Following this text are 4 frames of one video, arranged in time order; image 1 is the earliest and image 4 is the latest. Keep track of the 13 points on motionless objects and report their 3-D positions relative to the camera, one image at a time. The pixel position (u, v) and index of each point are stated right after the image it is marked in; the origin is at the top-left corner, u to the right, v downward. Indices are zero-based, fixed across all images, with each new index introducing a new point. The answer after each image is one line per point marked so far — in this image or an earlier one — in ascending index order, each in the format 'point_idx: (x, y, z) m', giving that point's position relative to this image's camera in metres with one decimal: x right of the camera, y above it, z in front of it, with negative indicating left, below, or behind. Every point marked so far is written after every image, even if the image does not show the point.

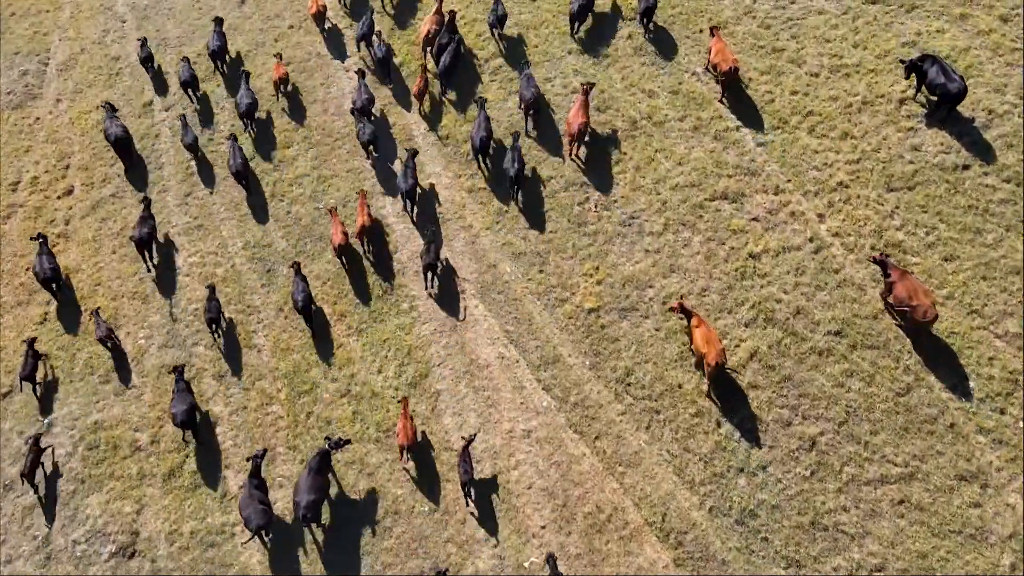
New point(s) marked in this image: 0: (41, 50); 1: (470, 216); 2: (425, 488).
0: (-11.7, +5.9, +17.7) m
1: (-0.8, +1.3, +13.0) m
2: (-1.3, -2.9, +10.5) m
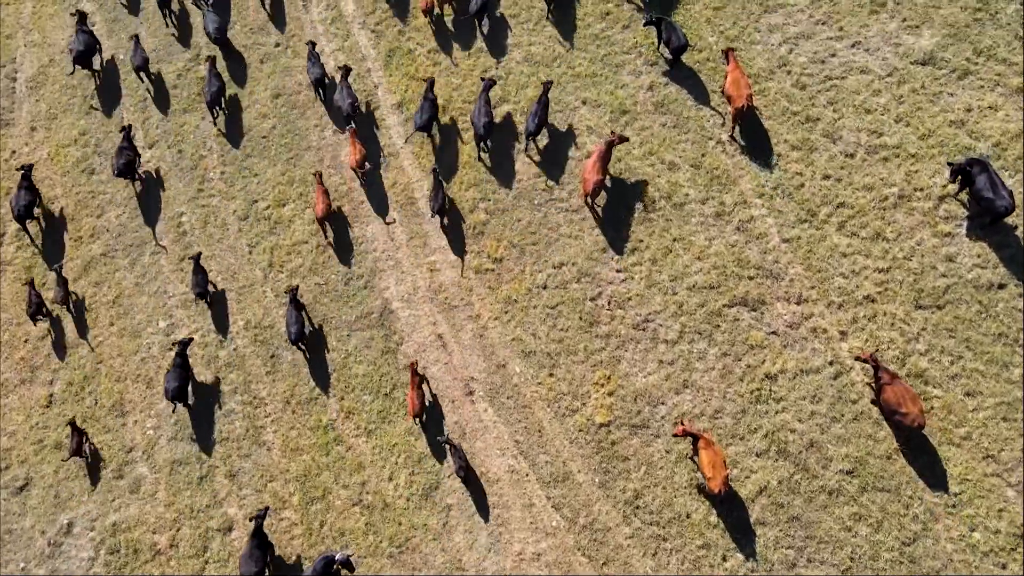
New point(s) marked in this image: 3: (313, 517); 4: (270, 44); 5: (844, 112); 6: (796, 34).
0: (-11.5, +5.2, +16.2) m
1: (-0.6, -0.2, +12.5) m
2: (-1.1, -4.9, +10.9) m
3: (-3.3, -3.8, +11.7) m
4: (-5.2, +5.2, +15.2) m
5: (+5.7, +3.0, +12.2) m
6: (+5.1, +4.6, +12.9) m
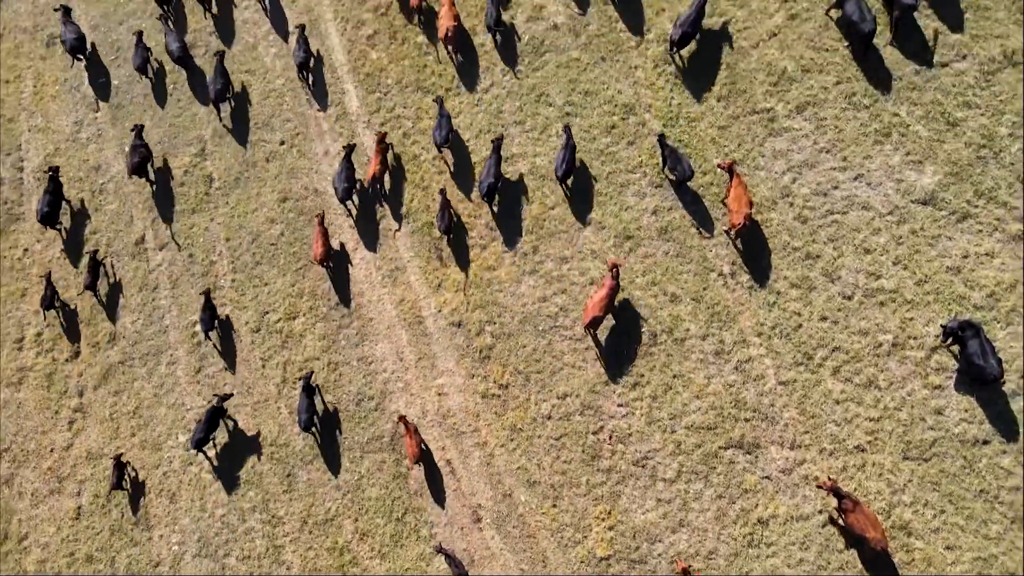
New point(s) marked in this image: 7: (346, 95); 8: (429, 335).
0: (-11.4, +3.2, +16.2) m
1: (-0.5, -2.6, +13.1) m
2: (-1.0, -7.4, +11.9) m
3: (-3.2, -6.2, +12.6) m
4: (-5.1, +3.1, +15.2) m
5: (+5.8, +0.6, +12.4) m
6: (+5.2, +2.3, +12.9) m
7: (-3.5, +4.1, +15.2) m
8: (-1.6, -0.9, +13.7) m
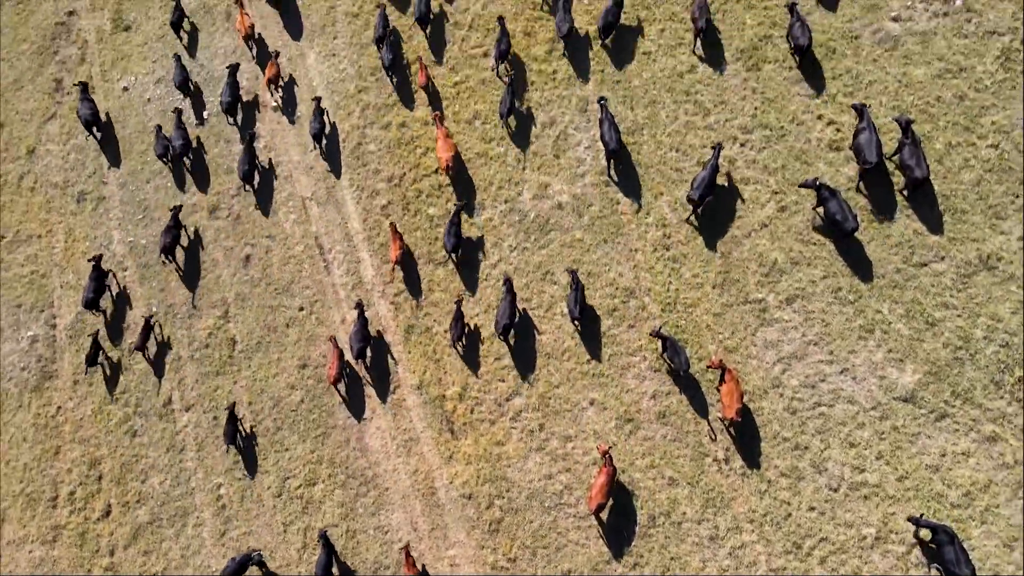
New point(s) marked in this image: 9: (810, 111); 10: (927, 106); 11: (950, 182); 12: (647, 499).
0: (-11.3, -0.4, +17.1) m
1: (-0.4, -6.1, +13.9) m
2: (-0.9, -10.9, +12.7) m
3: (-3.0, -9.7, +13.4) m
4: (-4.9, -0.4, +16.1) m
5: (+5.9, -2.9, +13.3) m
6: (+5.4, -1.3, +13.8) m
7: (-3.4, +0.5, +16.1) m
8: (-1.4, -4.5, +14.6) m
9: (+6.2, +3.7, +14.8) m
10: (+8.3, +3.6, +14.2) m
11: (+8.5, +2.0, +13.8) m
12: (+2.6, -4.1, +13.7) m
